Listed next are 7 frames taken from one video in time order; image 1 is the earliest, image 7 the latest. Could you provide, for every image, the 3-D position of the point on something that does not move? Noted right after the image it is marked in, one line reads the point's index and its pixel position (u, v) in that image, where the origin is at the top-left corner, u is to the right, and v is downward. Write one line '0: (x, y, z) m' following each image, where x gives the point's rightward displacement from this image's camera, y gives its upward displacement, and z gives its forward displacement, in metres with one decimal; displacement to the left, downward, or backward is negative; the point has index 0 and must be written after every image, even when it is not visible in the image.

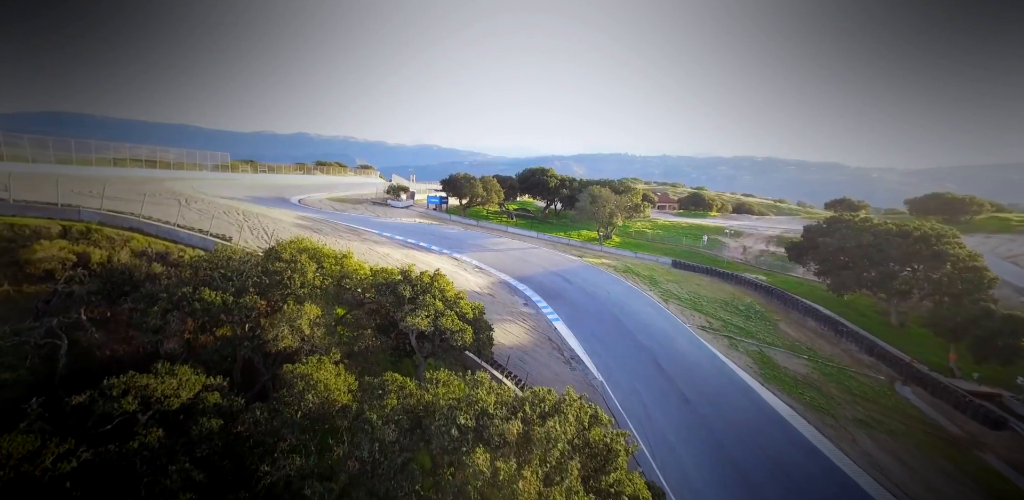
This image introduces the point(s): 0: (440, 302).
0: (-2.3, -1.7, +15.2) m
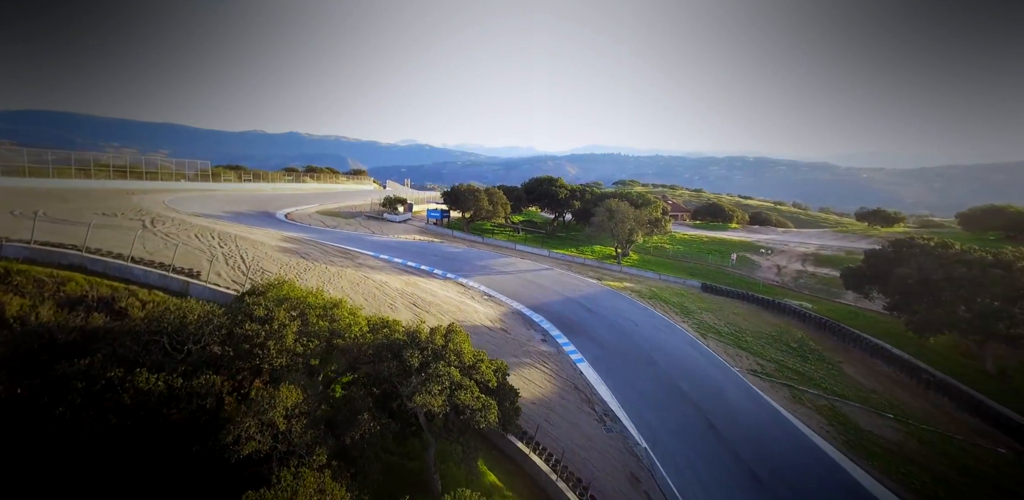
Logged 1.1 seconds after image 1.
0: (-1.4, -3.1, +11.9) m
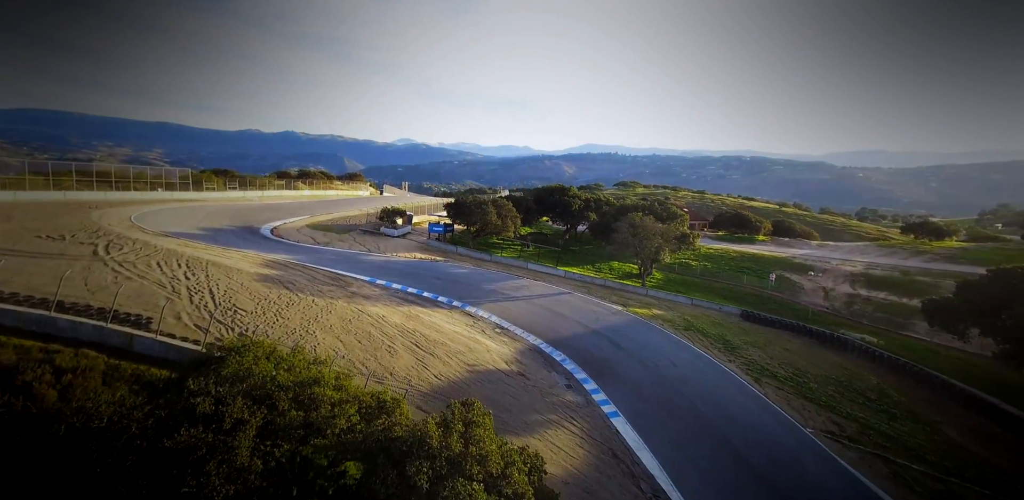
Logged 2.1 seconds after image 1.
0: (-0.5, -4.3, +8.4) m
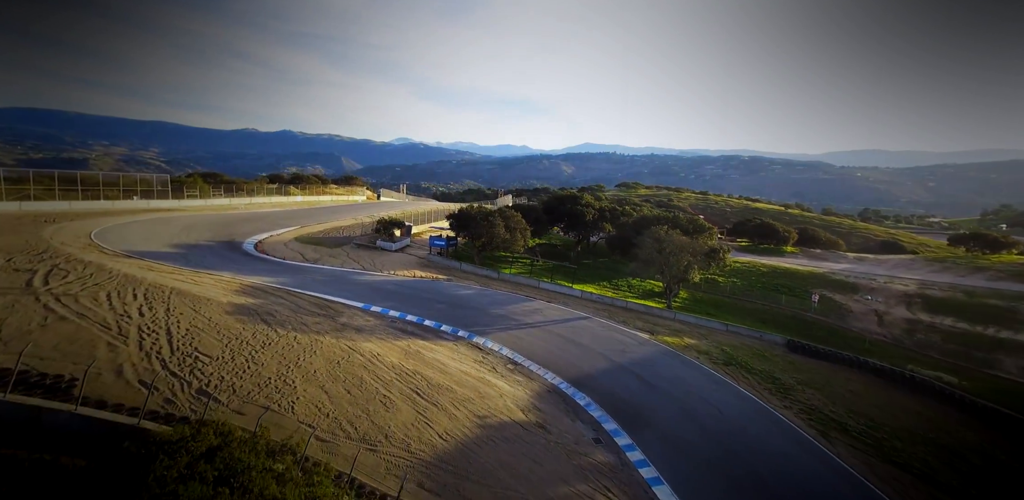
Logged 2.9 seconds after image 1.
0: (+0.1, -5.3, +5.4) m
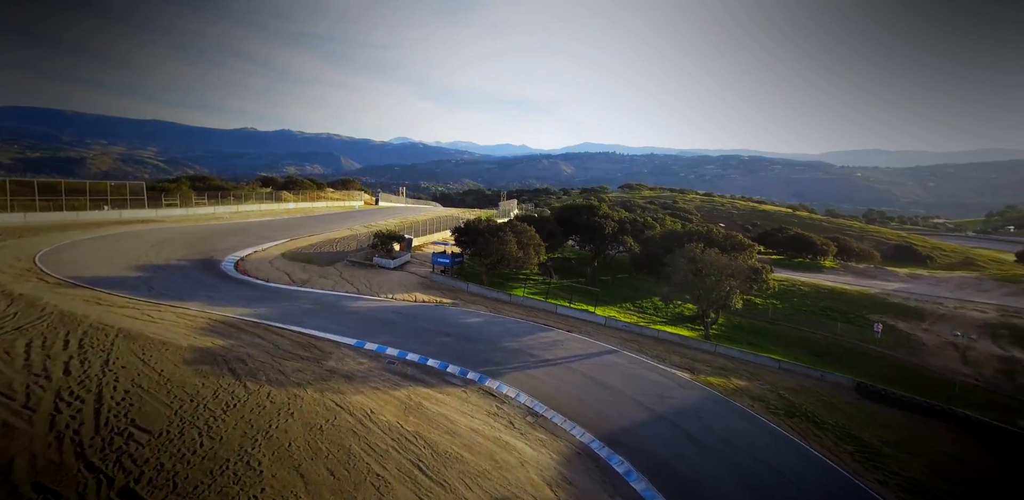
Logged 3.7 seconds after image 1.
0: (+0.9, -6.4, +2.1) m
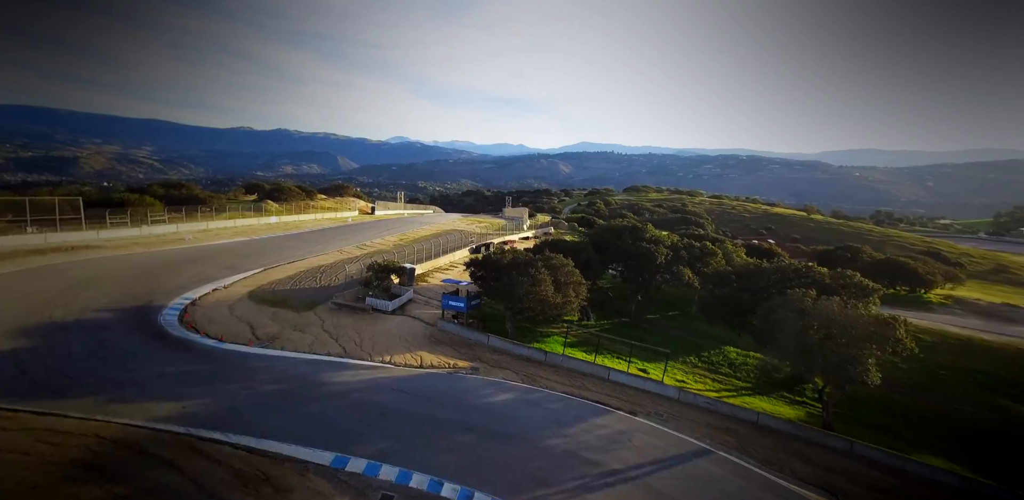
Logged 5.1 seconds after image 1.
0: (+2.5, -8.2, -4.2) m
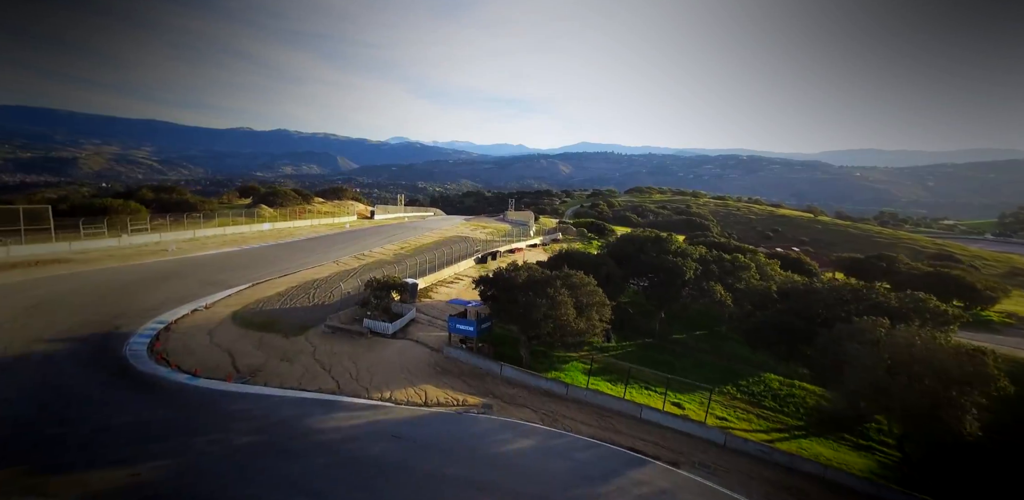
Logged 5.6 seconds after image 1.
0: (+3.1, -8.9, -6.6) m
